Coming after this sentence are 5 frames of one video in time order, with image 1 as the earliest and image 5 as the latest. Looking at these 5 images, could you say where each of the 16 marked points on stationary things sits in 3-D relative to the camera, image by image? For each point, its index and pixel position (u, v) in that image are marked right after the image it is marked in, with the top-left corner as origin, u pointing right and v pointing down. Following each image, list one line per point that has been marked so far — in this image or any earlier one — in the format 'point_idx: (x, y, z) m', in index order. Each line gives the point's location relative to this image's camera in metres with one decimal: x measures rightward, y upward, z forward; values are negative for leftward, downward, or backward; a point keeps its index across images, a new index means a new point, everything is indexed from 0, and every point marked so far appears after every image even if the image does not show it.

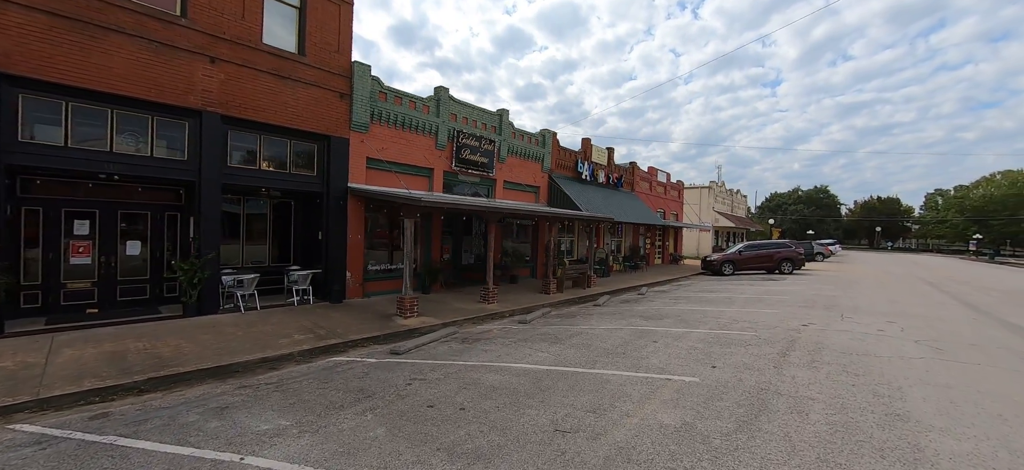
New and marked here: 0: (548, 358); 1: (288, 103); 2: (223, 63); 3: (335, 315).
0: (+0.5, -1.7, +5.5) m
1: (-5.0, +2.9, +8.7) m
2: (-5.8, +3.4, +7.8) m
3: (-3.7, -1.7, +8.1) m
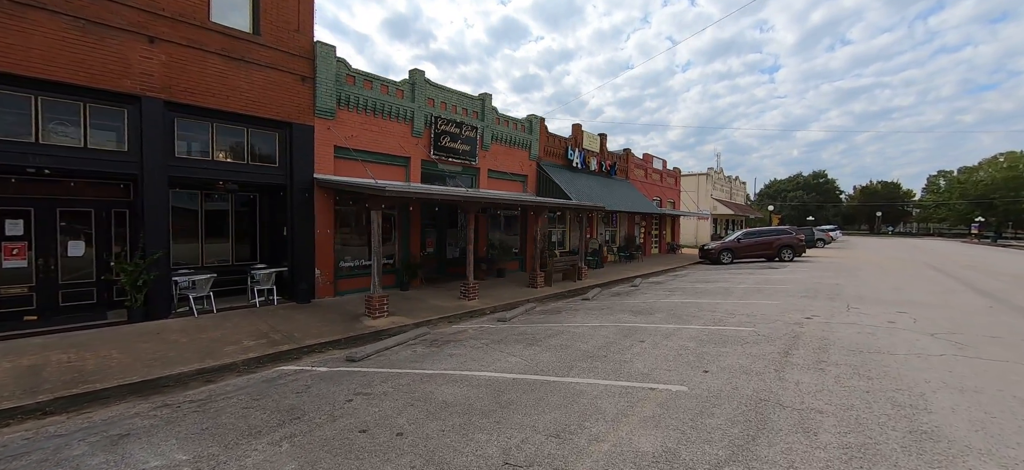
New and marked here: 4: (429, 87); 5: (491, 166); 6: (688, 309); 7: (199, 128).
0: (+0.1, -1.6, +4.9) m
1: (-5.5, +3.0, +7.9) m
2: (-6.3, +3.5, +7.0) m
3: (-4.1, -1.6, +7.5) m
4: (-2.3, +4.2, +11.0) m
5: (-0.7, +2.3, +13.0) m
6: (+3.6, -1.5, +7.9) m
7: (-6.2, +2.1, +7.7) m
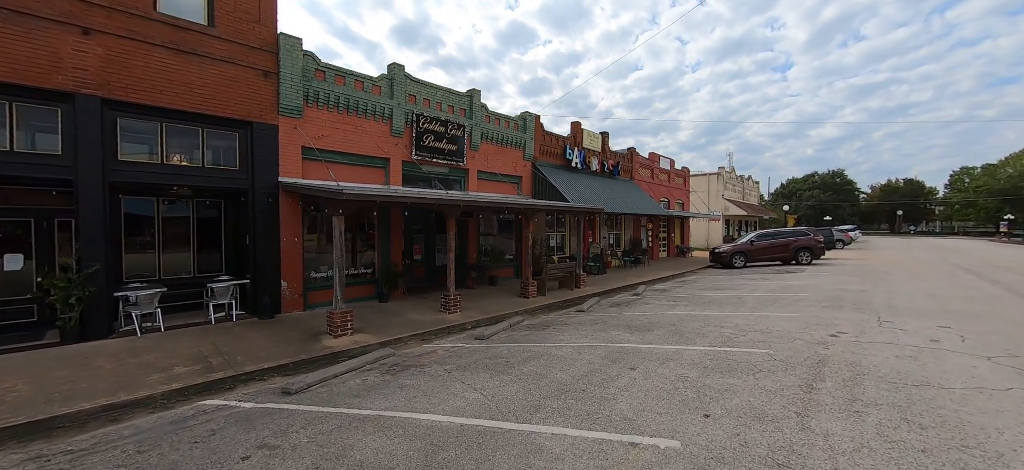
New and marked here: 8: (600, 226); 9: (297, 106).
0: (-0.4, -1.7, +4.0) m
1: (-5.9, +2.8, +7.3) m
2: (-6.7, +3.3, +6.4) m
3: (-4.5, -1.8, +6.7) m
4: (-2.7, +4.0, +10.3) m
5: (-1.0, +2.2, +12.2) m
6: (+3.2, -1.6, +7.0) m
7: (-6.6, +1.9, +7.0) m
8: (+4.1, +0.4, +18.0) m
9: (-4.6, +2.8, +8.4) m
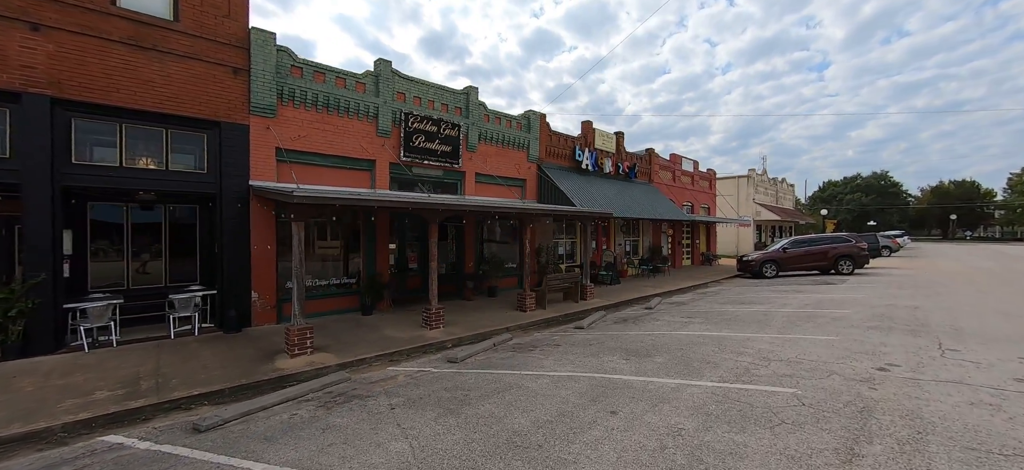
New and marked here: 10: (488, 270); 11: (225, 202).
0: (-0.9, -1.8, +3.1) m
1: (-6.2, +2.7, +6.8) m
2: (-7.1, +3.1, +6.0) m
3: (-4.9, -1.9, +6.1) m
4: (-2.8, +3.9, +9.6) m
5: (-1.0, +1.9, +11.4) m
6: (+2.9, -1.7, +5.9) m
7: (-6.9, +1.8, +6.6) m
8: (+4.4, +0.2, +16.8) m
9: (-4.8, +2.6, +7.8) m
10: (-0.7, -1.1, +11.5) m
11: (-5.5, +0.6, +7.5) m
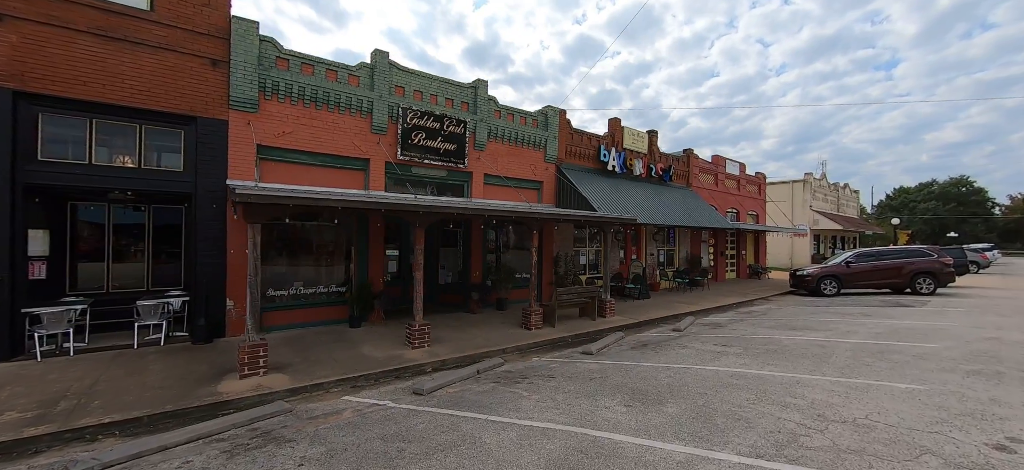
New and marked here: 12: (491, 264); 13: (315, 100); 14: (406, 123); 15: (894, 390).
0: (-1.4, -1.8, +2.2) m
1: (-6.3, +2.7, +6.4) m
2: (-7.3, +3.1, +5.7) m
3: (-5.1, -1.9, +5.5) m
4: (-2.6, +3.7, +8.9) m
5: (-0.7, +1.8, +10.5) m
6: (+2.6, -1.8, +4.5) m
7: (-7.0, +1.8, +6.2) m
8: (+5.2, -0.2, +15.3) m
9: (-4.8, +2.6, +7.3) m
10: (-0.4, -1.2, +10.5) m
11: (-5.6, +0.6, +7.0) m
12: (-0.6, -0.8, +10.8) m
13: (-4.0, +2.8, +8.0) m
14: (-2.4, +2.6, +8.9) m
15: (+4.6, -1.8, +4.7) m
